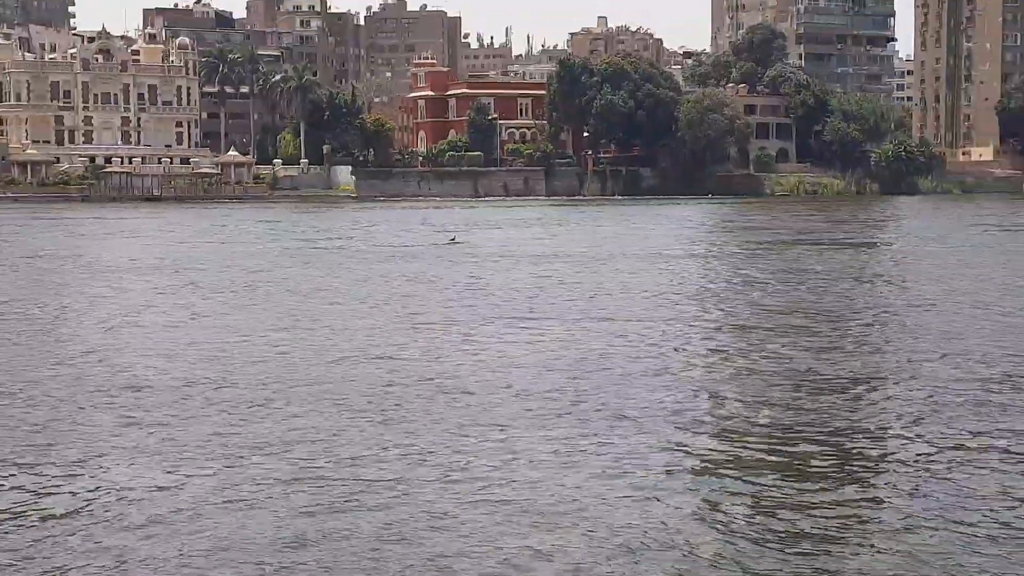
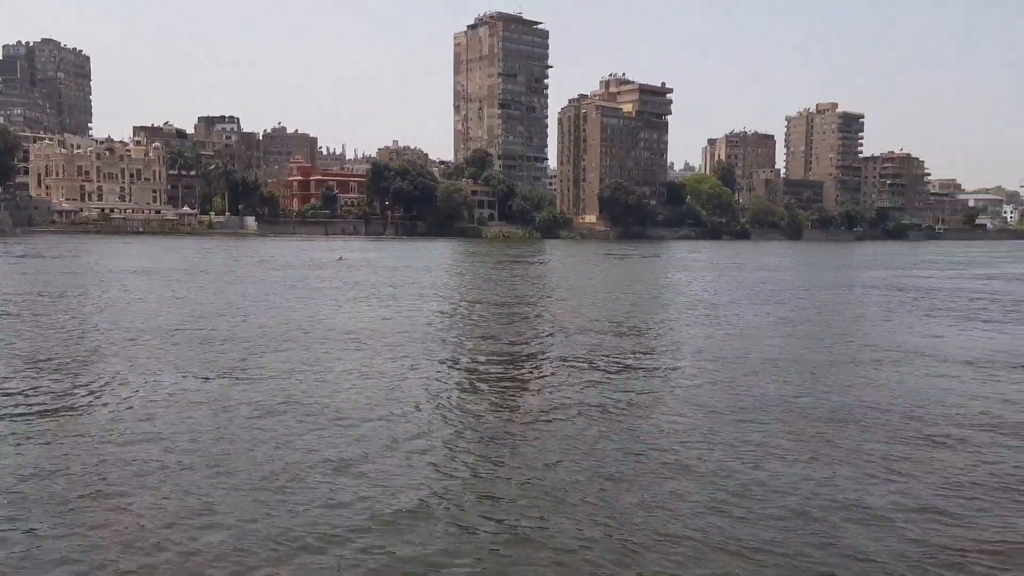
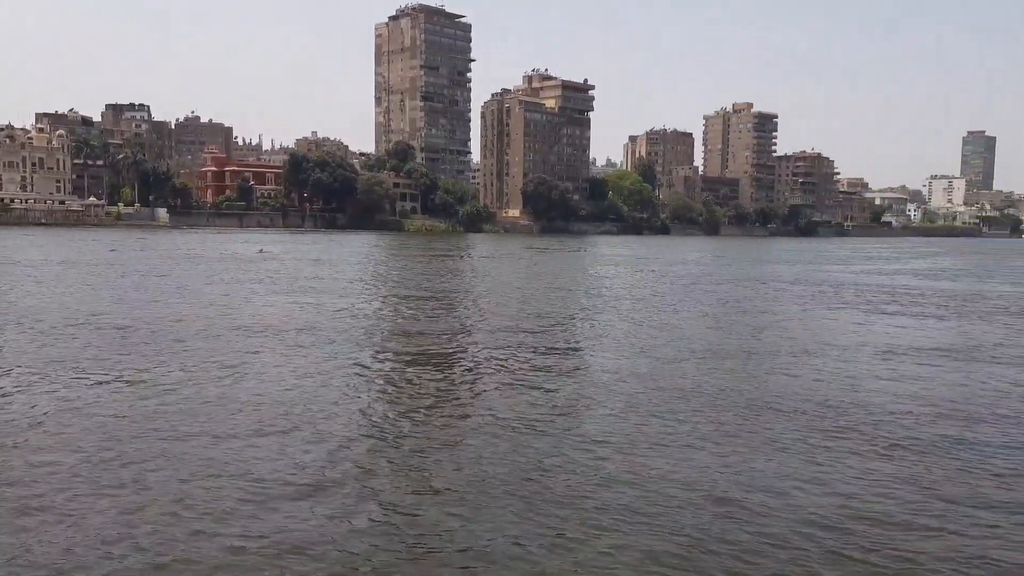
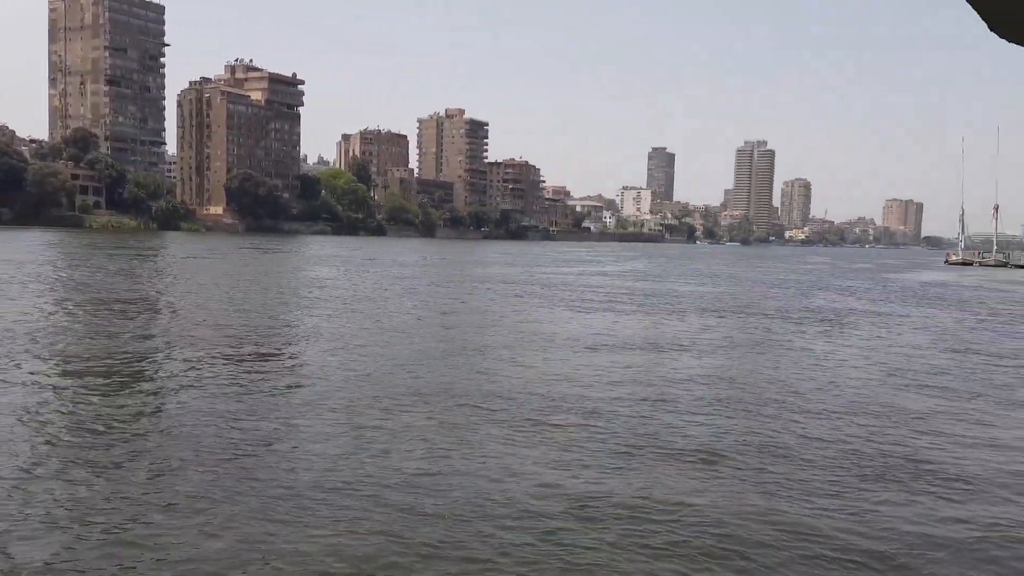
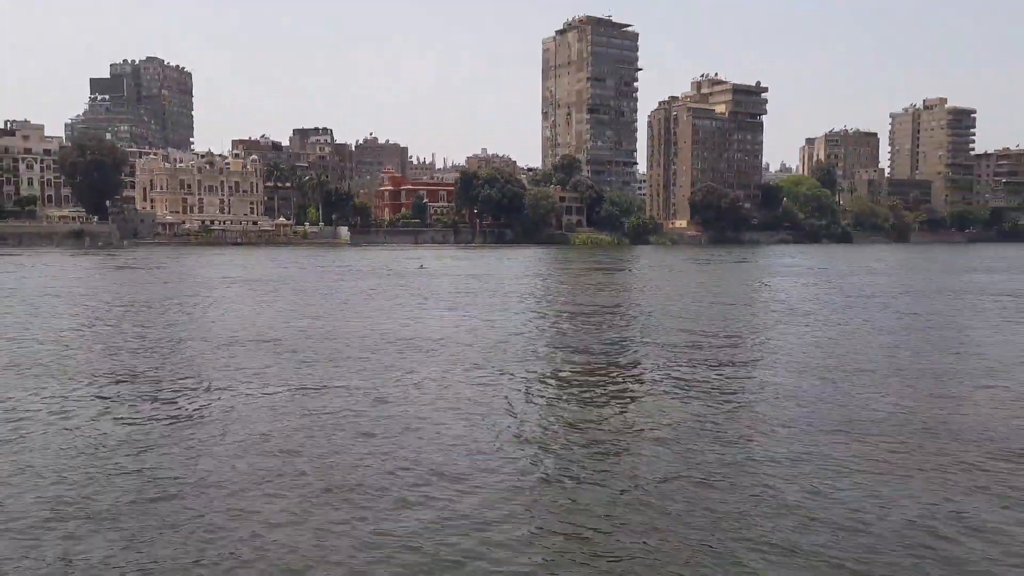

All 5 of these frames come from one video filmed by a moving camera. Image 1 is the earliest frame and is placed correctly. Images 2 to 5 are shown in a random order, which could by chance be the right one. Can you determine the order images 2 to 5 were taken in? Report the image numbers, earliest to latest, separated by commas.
5, 2, 3, 4
